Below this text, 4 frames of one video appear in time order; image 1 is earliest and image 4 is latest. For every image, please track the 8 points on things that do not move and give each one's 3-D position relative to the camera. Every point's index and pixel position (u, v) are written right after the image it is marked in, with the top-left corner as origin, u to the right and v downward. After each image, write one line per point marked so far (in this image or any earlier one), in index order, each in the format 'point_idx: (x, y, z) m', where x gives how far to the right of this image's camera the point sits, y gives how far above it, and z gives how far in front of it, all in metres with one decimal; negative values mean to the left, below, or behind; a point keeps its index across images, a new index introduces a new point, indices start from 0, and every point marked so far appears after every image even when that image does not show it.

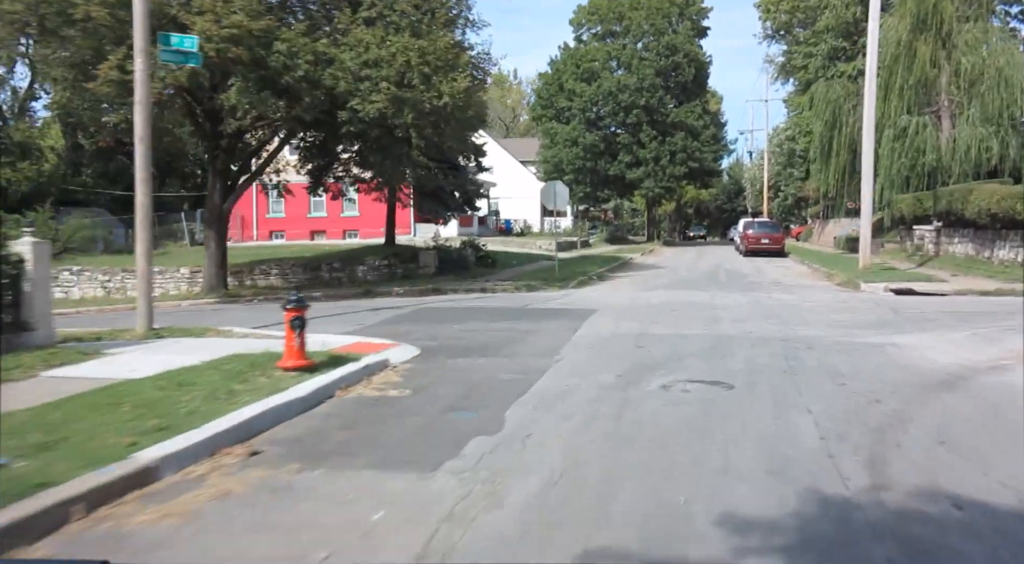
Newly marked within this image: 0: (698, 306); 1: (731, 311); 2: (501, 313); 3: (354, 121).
0: (+3.9, -0.5, +15.4) m
1: (+4.3, -0.6, +14.5) m
2: (-0.2, -0.6, +15.0) m
3: (-3.7, +3.7, +17.3) m
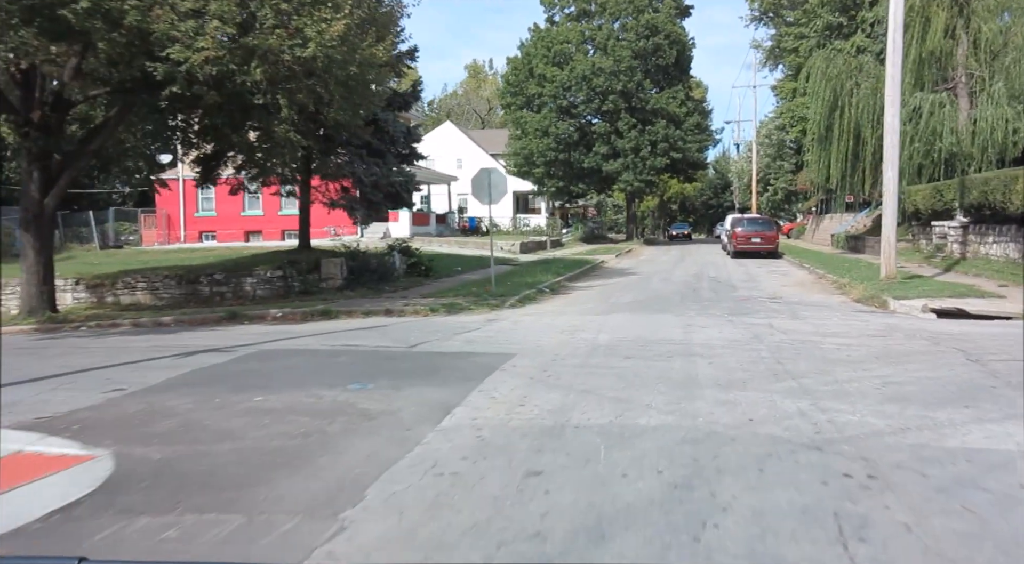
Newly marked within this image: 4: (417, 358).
0: (+2.2, -0.9, +10.2) m
1: (+2.6, -1.0, +9.3) m
2: (-2.0, -1.1, +9.8) m
3: (-5.5, +3.3, +12.0) m
4: (-1.3, -1.0, +10.0) m
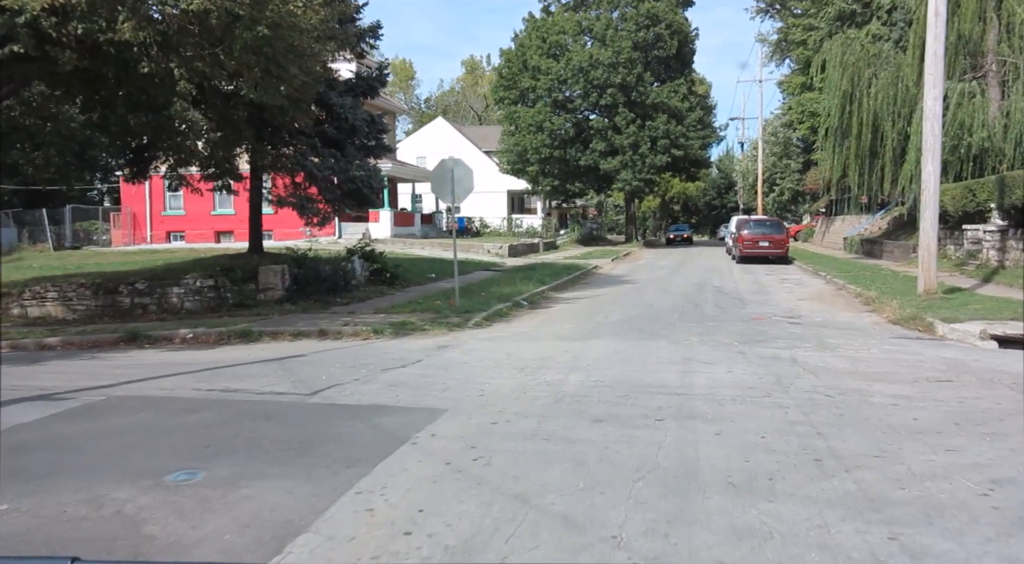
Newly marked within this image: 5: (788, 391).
0: (+1.4, -1.2, +7.4) m
1: (+1.9, -1.3, +6.4) m
2: (-2.7, -1.3, +7.0) m
3: (-6.2, +3.1, +9.1) m
4: (-2.0, -1.3, +7.2) m
5: (+3.0, -1.2, +7.9) m
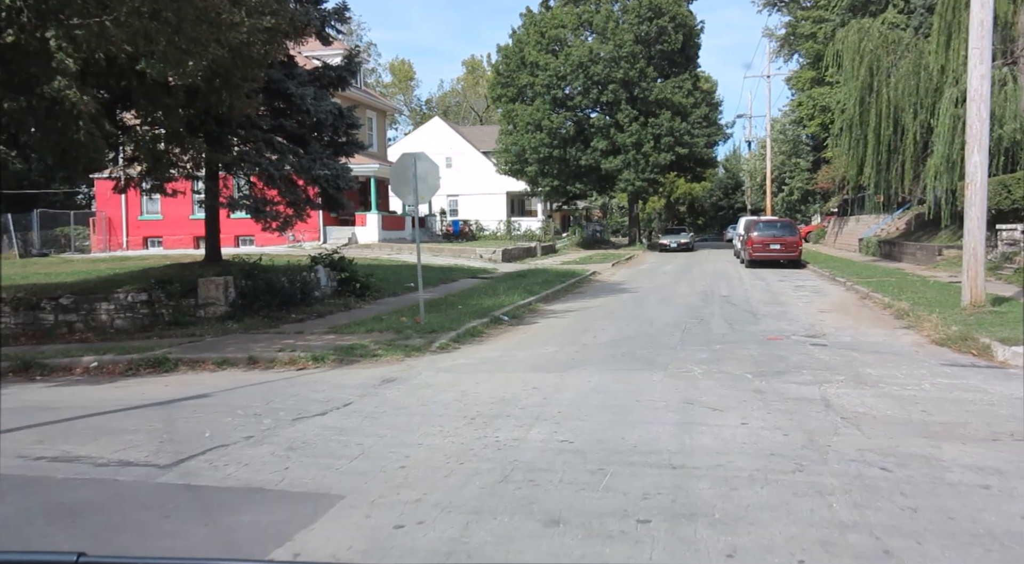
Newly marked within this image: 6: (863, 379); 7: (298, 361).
0: (+0.9, -1.4, +5.2) m
1: (+1.4, -1.5, +4.2) m
2: (-3.2, -1.6, +4.8) m
3: (-6.7, +2.8, +7.0) m
4: (-2.5, -1.5, +5.0) m
5: (+2.4, -1.4, +5.7) m
6: (+4.2, -1.1, +8.9) m
7: (-3.1, -1.2, +10.9) m
